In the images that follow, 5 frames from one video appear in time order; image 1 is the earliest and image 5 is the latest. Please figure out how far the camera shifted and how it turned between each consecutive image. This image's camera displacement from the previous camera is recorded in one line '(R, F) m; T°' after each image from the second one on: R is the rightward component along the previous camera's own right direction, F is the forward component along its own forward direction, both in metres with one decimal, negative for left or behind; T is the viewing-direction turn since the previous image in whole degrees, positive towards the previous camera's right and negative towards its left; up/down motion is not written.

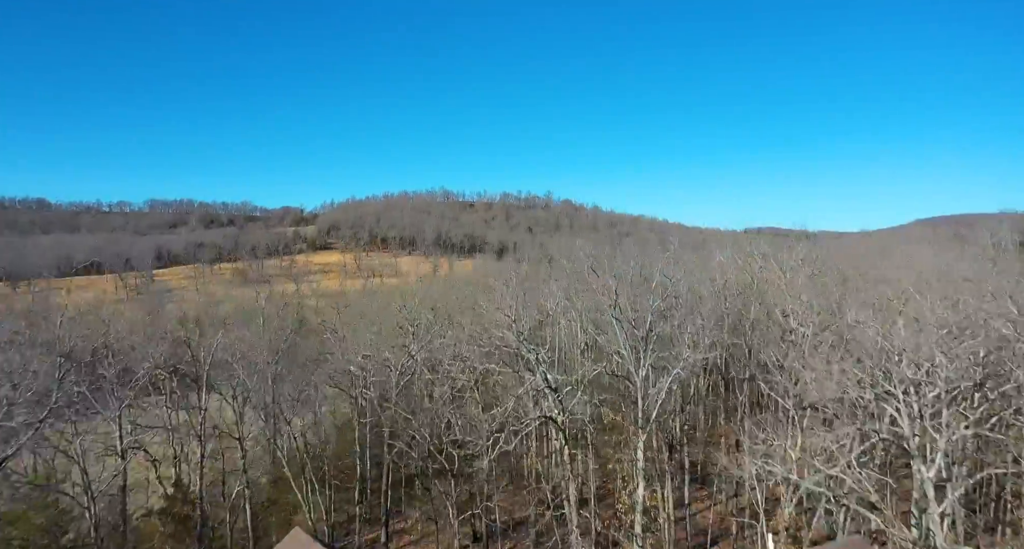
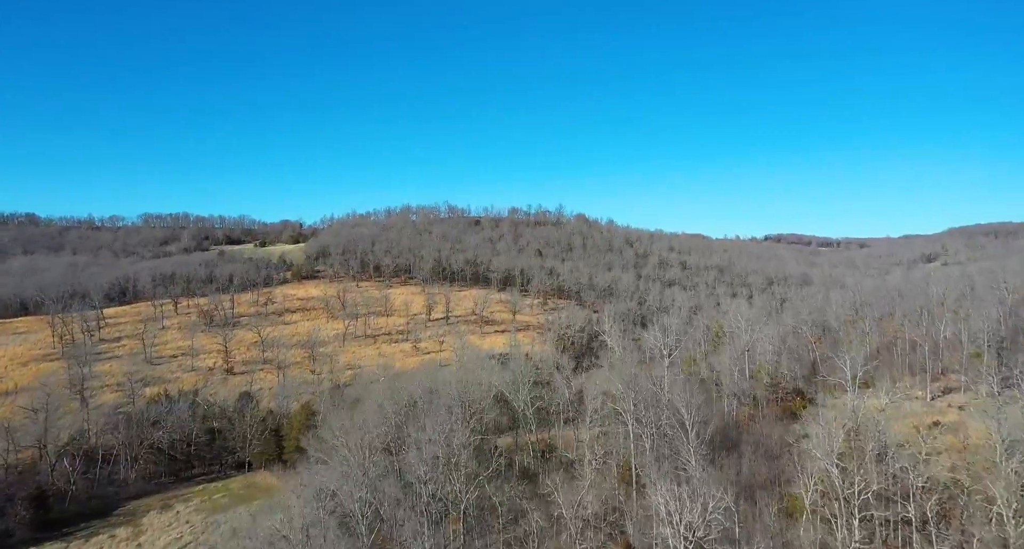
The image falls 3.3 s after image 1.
(+1.5, +16.9) m; -1°
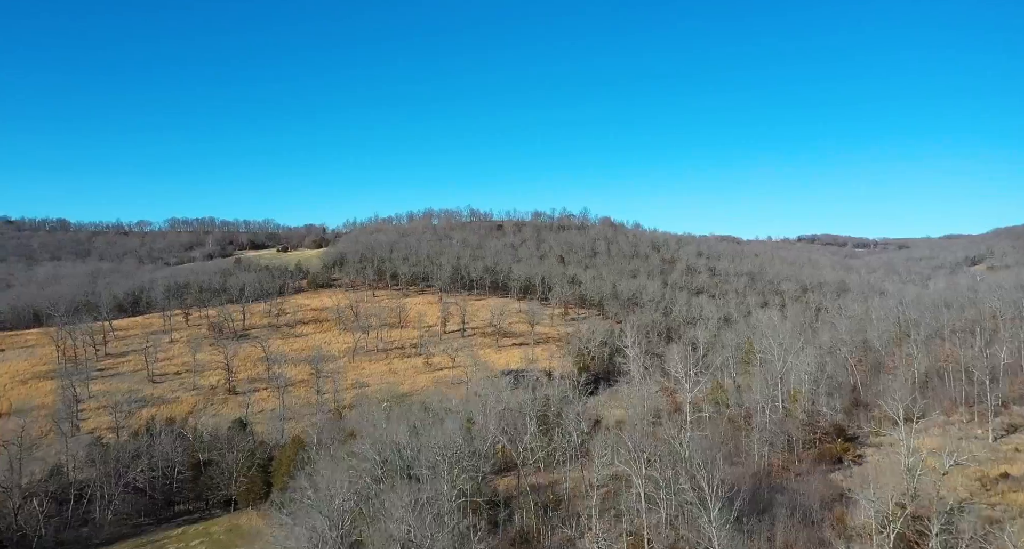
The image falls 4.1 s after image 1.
(+1.6, +5.1) m; -2°
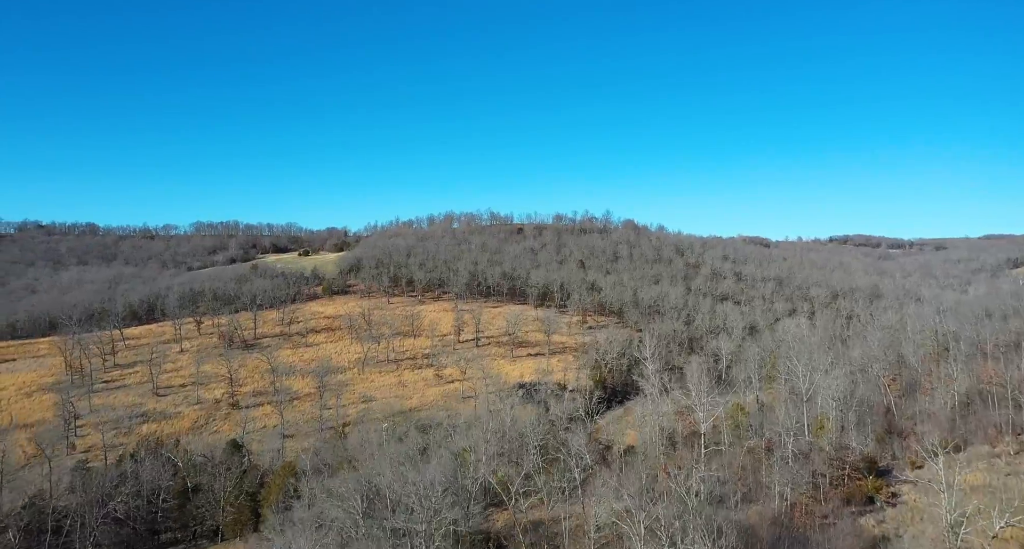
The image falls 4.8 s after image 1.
(+1.7, +3.5) m; -2°
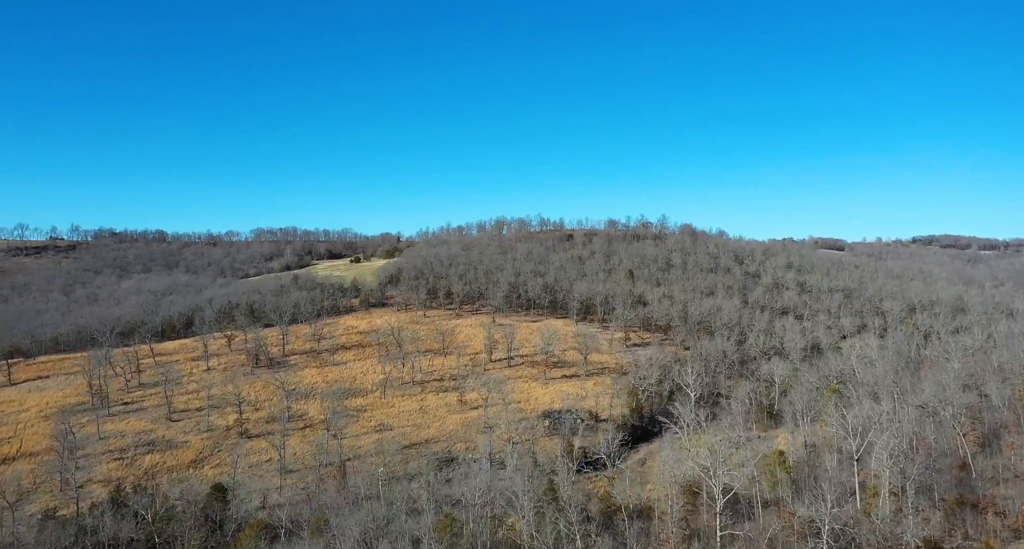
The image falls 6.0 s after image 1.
(+4.4, +6.9) m; -5°
